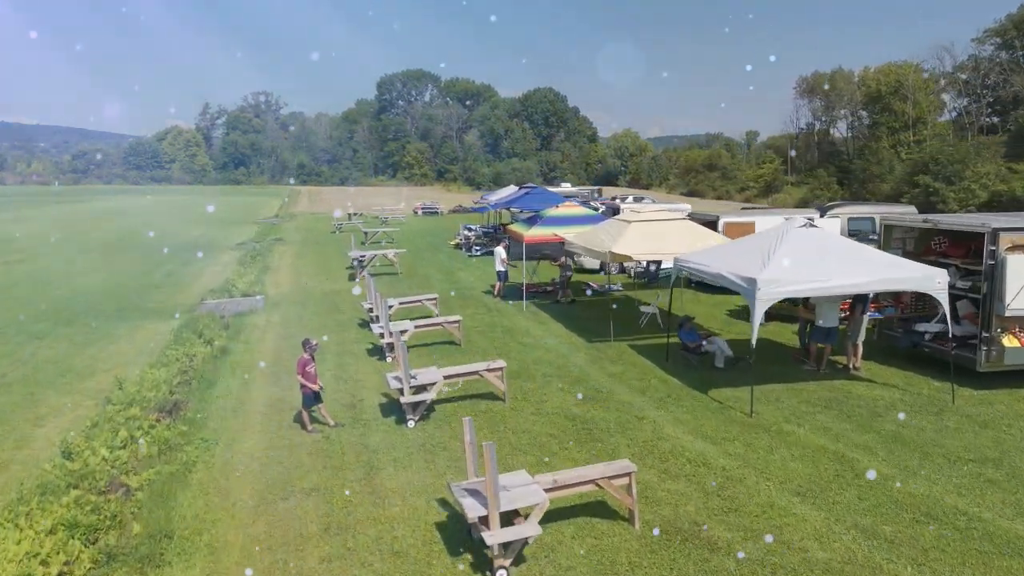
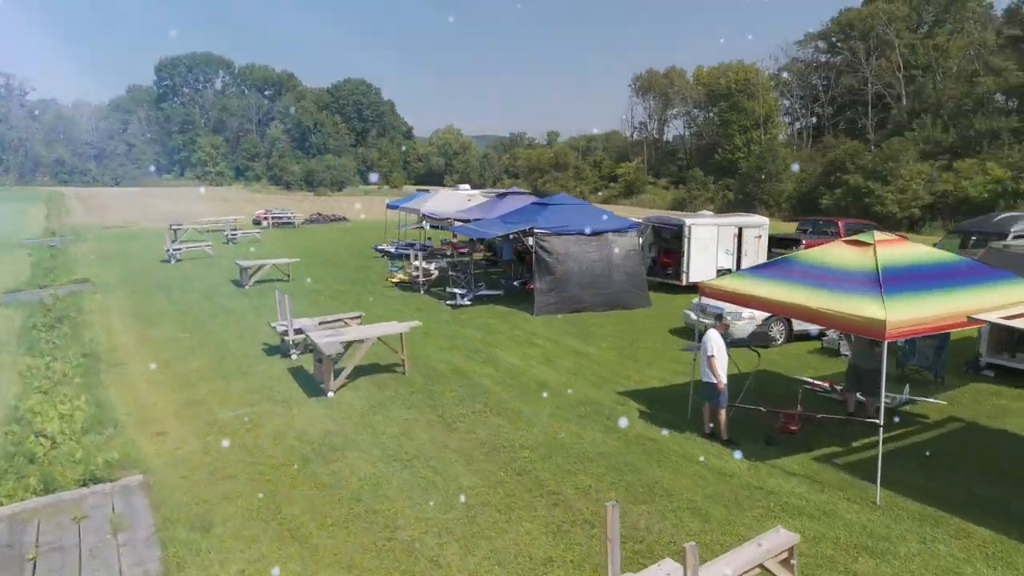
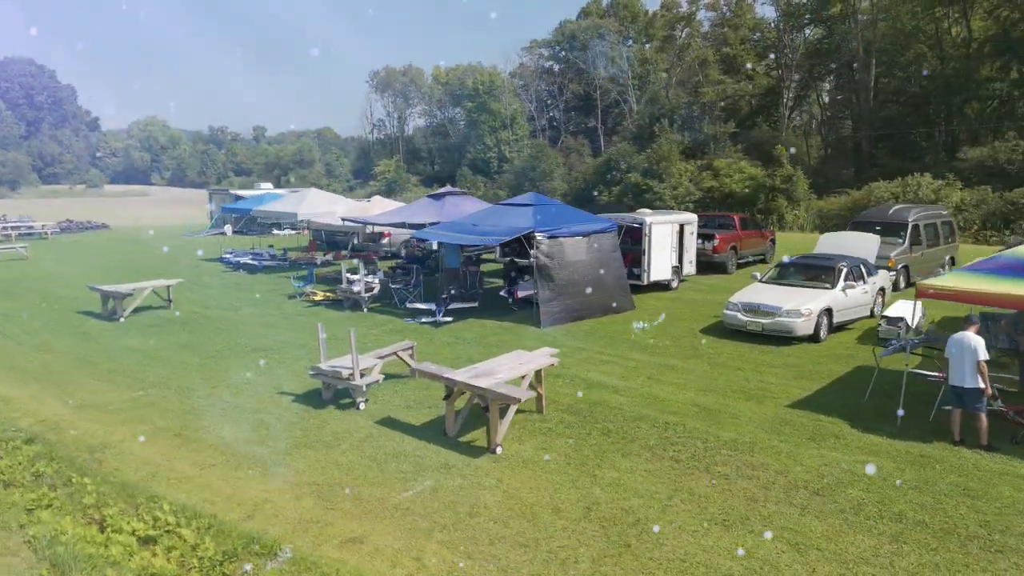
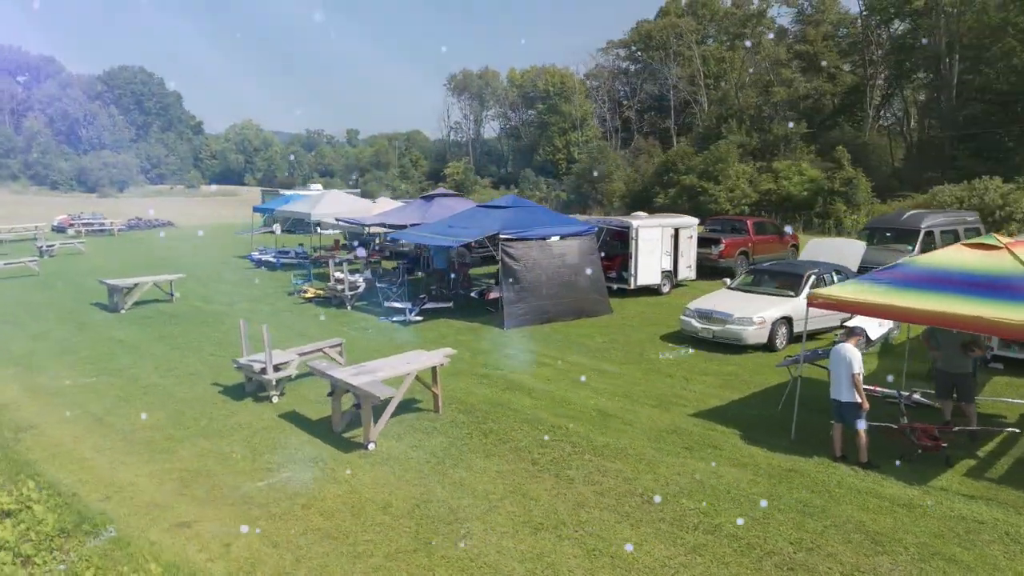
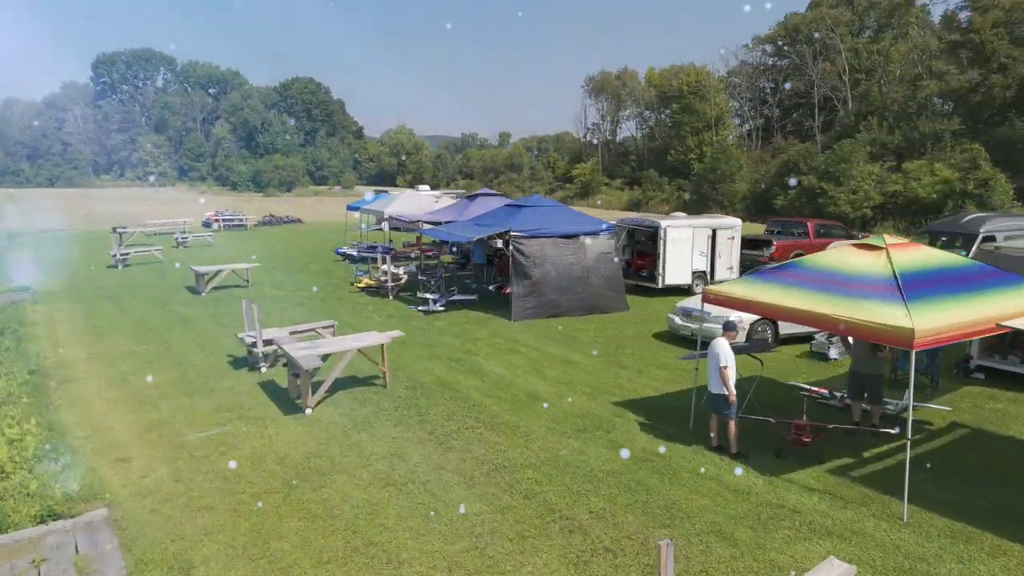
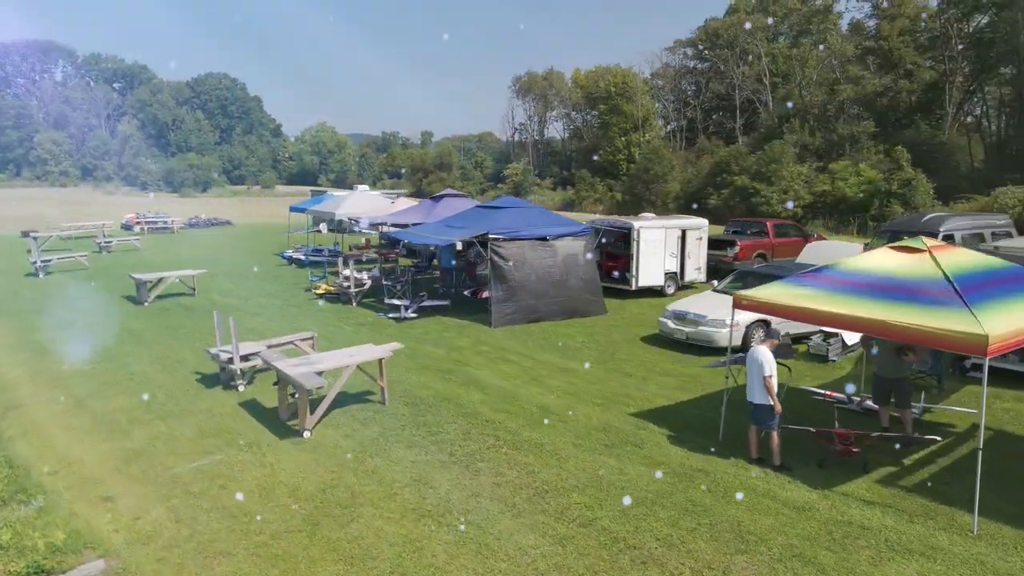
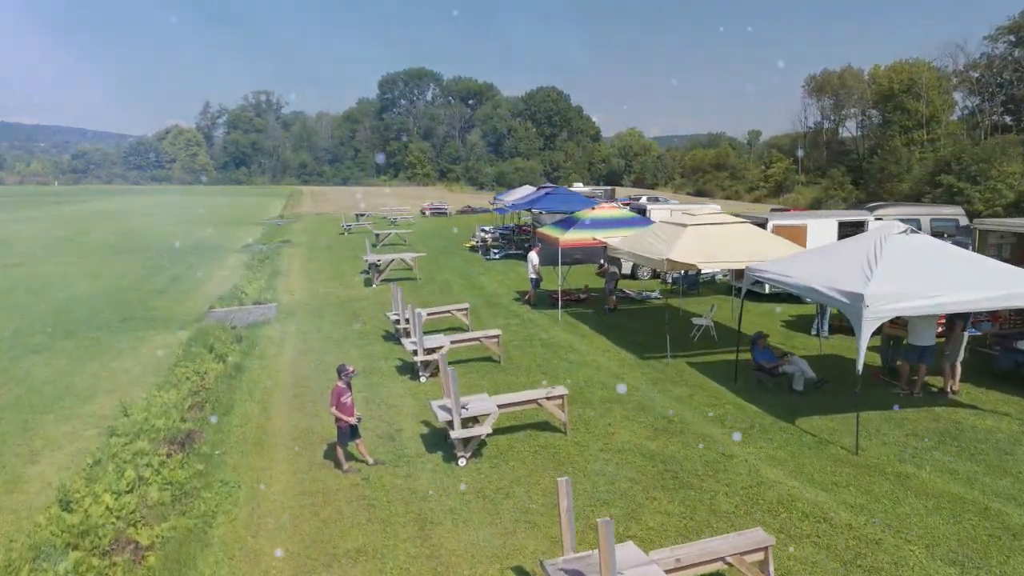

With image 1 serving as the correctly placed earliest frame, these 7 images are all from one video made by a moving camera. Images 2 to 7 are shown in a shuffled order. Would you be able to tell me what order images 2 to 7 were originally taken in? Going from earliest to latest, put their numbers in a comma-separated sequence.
7, 2, 5, 6, 4, 3
